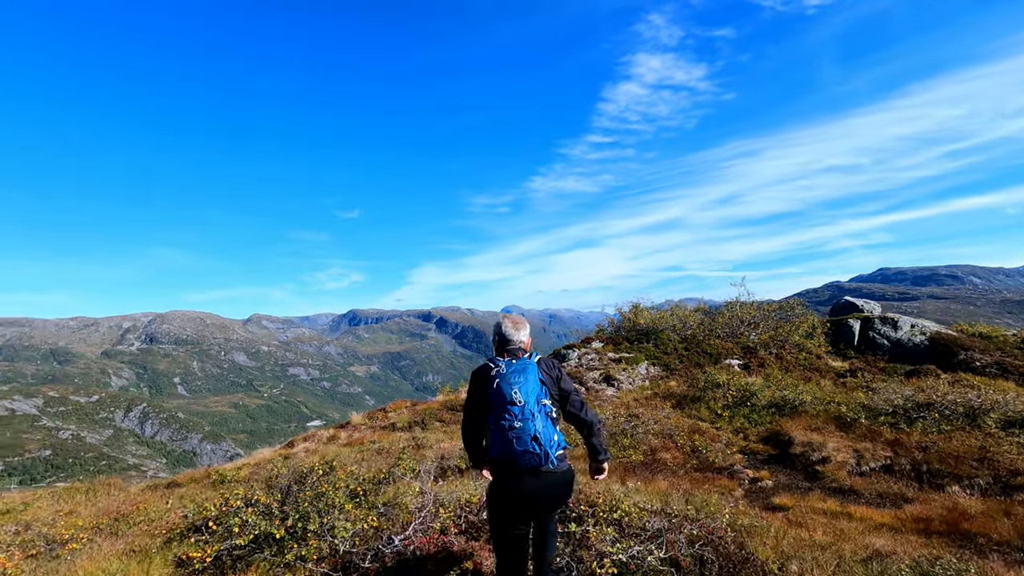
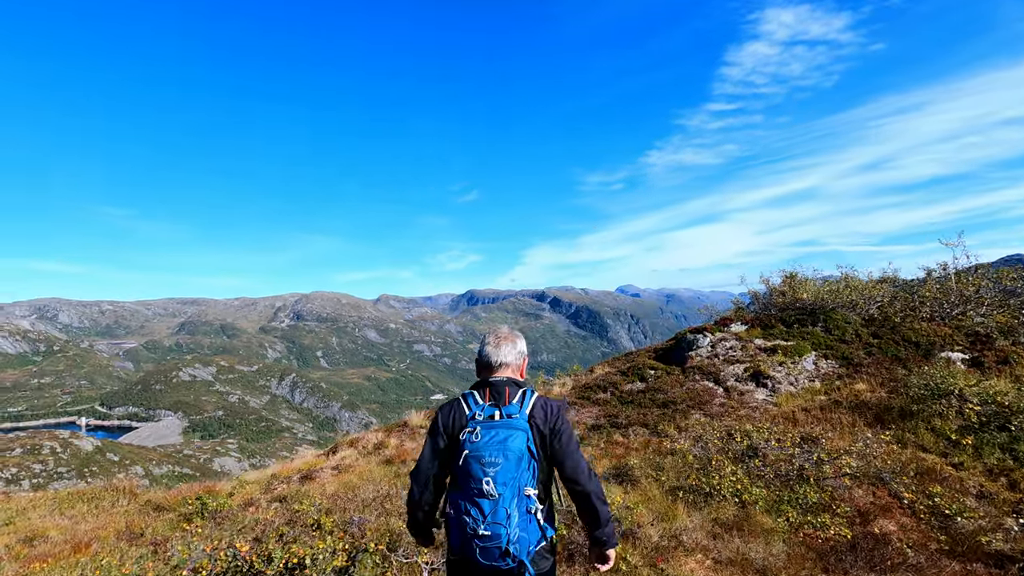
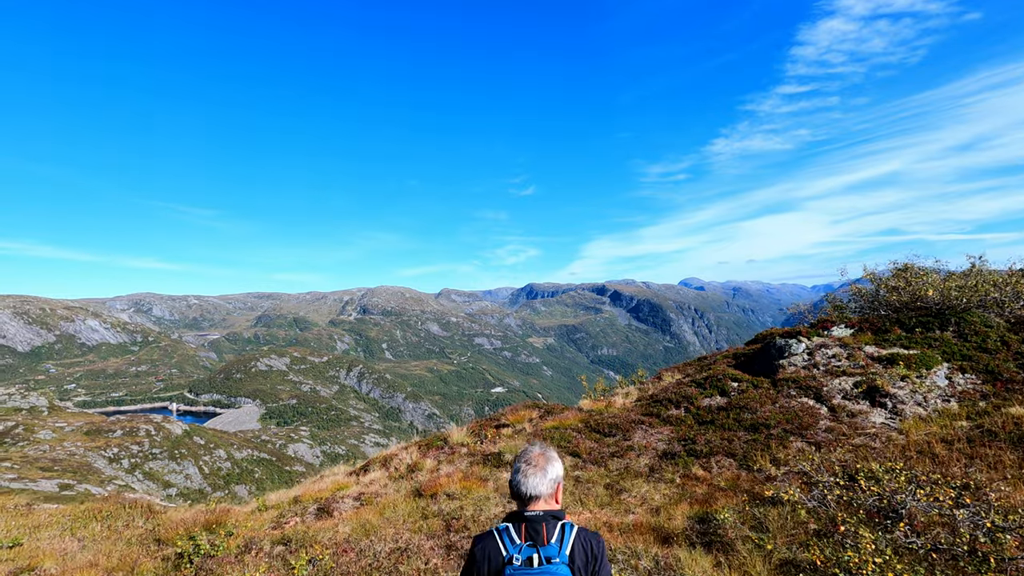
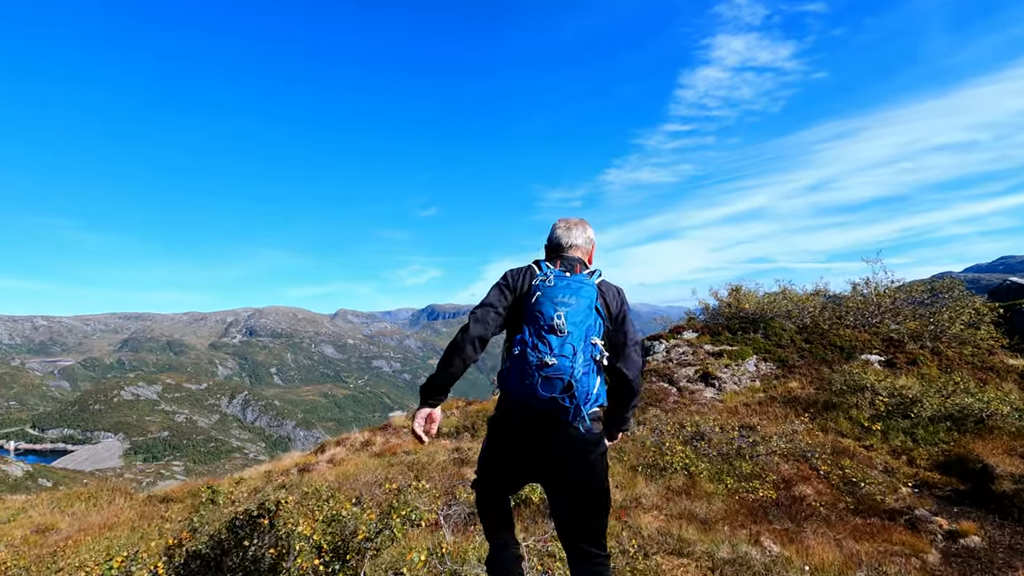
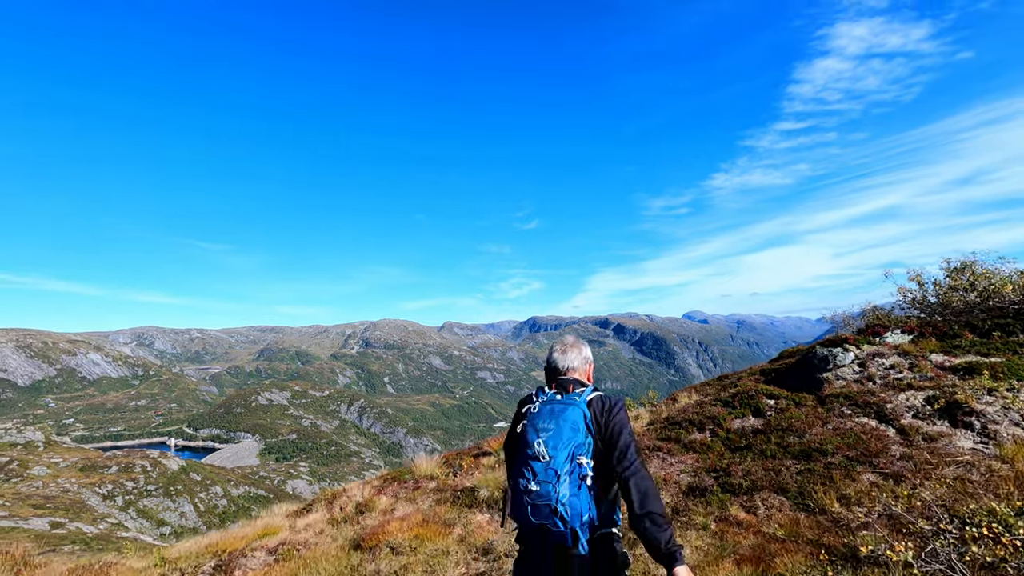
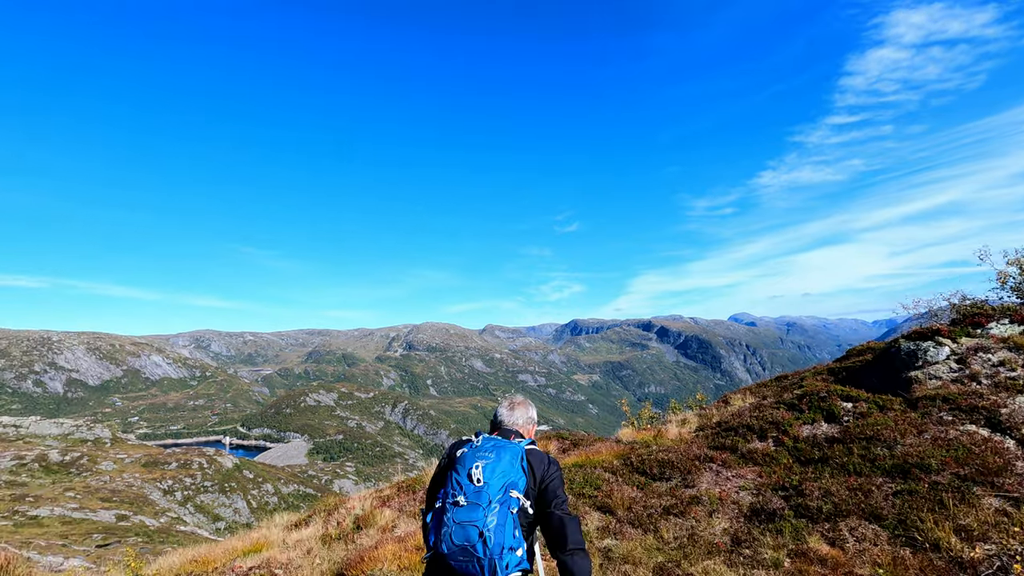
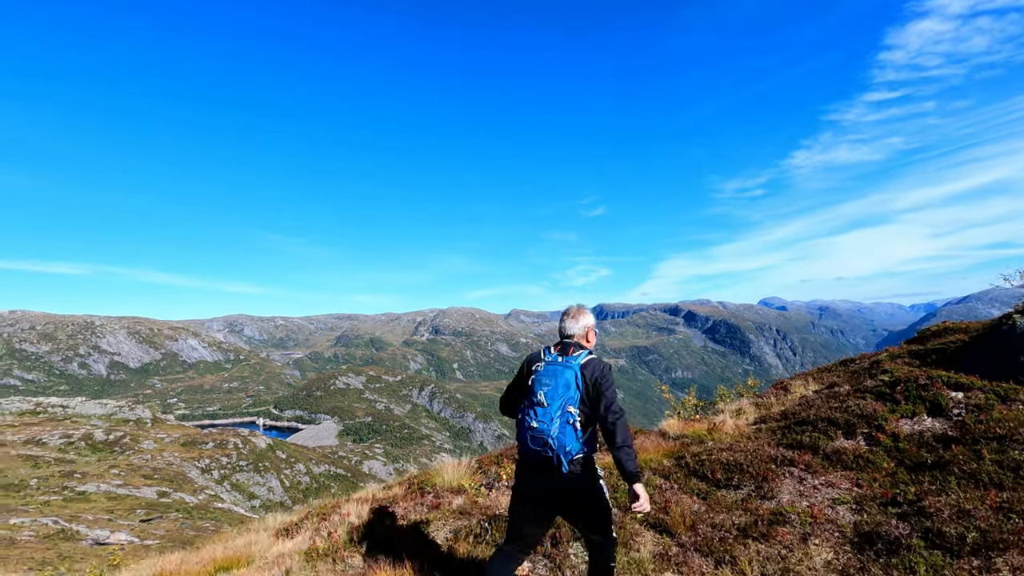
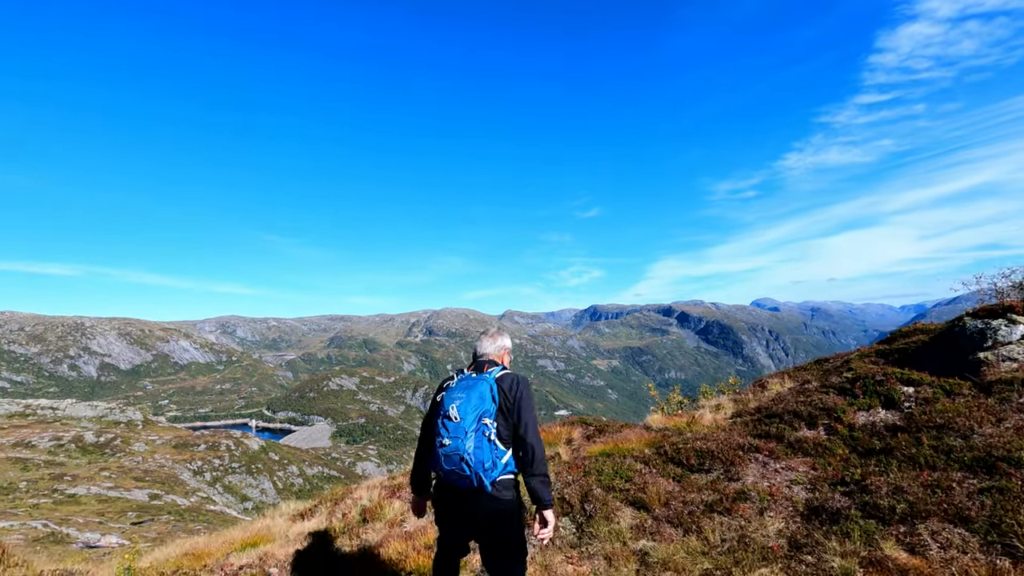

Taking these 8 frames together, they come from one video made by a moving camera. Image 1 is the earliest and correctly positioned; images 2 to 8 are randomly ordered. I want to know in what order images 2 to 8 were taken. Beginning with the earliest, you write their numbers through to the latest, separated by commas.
4, 2, 3, 5, 6, 8, 7
